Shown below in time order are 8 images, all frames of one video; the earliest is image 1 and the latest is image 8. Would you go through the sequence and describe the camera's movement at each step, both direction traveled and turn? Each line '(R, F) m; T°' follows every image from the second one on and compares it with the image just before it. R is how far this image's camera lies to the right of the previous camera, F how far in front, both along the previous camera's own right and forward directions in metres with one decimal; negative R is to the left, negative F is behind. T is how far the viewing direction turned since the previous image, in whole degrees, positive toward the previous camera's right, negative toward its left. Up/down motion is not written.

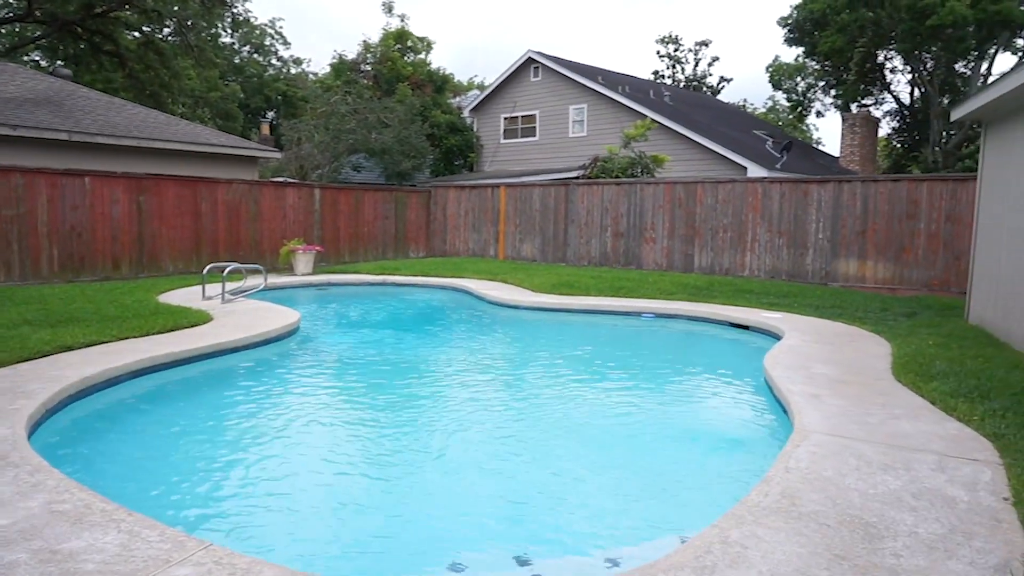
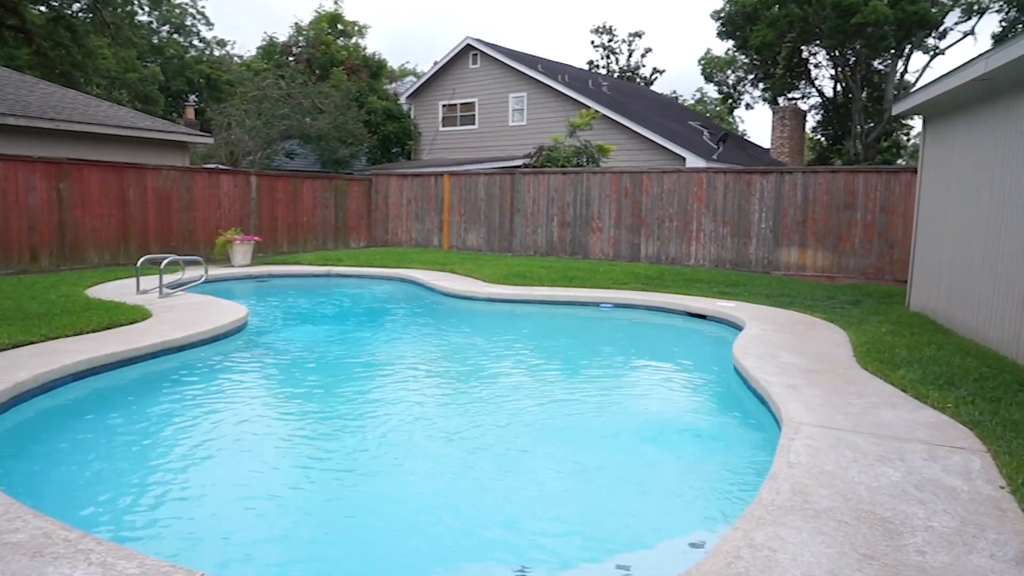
(-0.3, +0.2) m; +5°
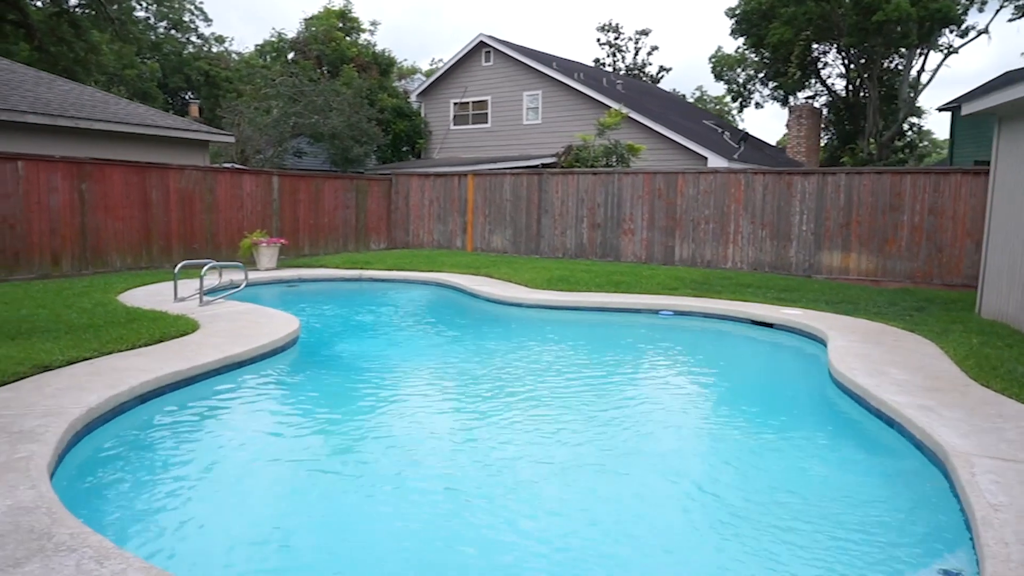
(-0.7, +0.4) m; +1°
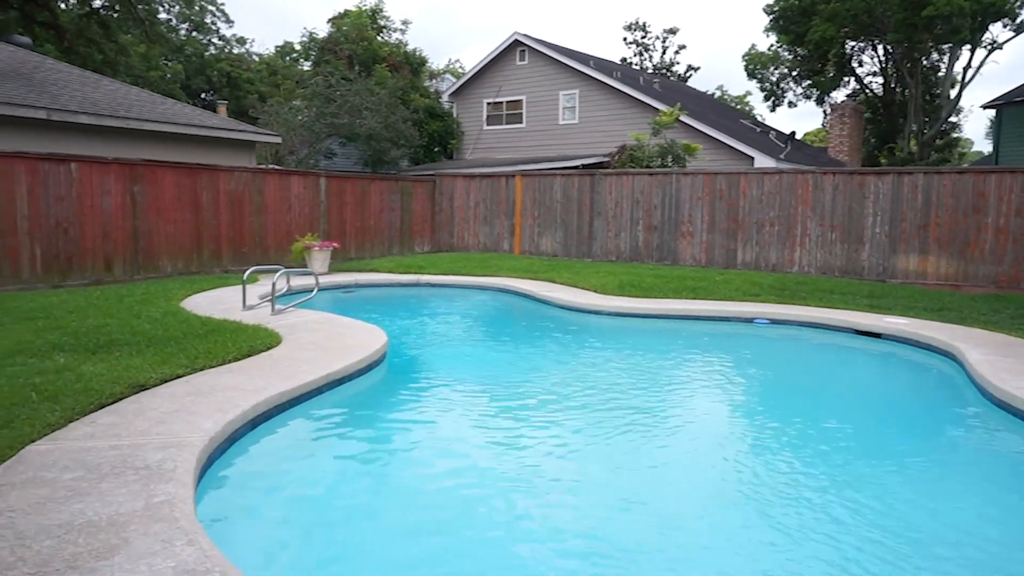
(-0.8, +0.4) m; -1°
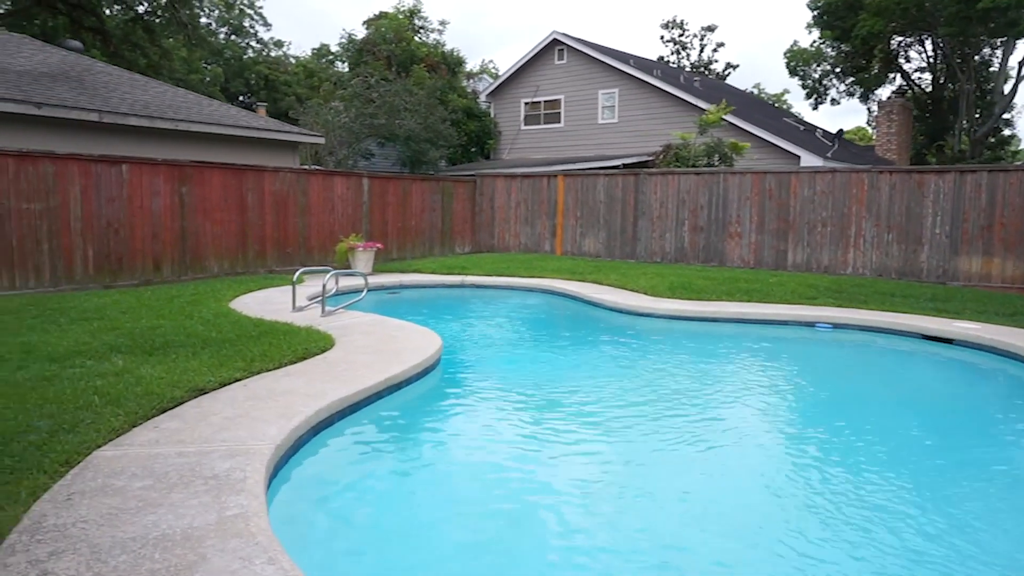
(-0.2, +0.2) m; -2°
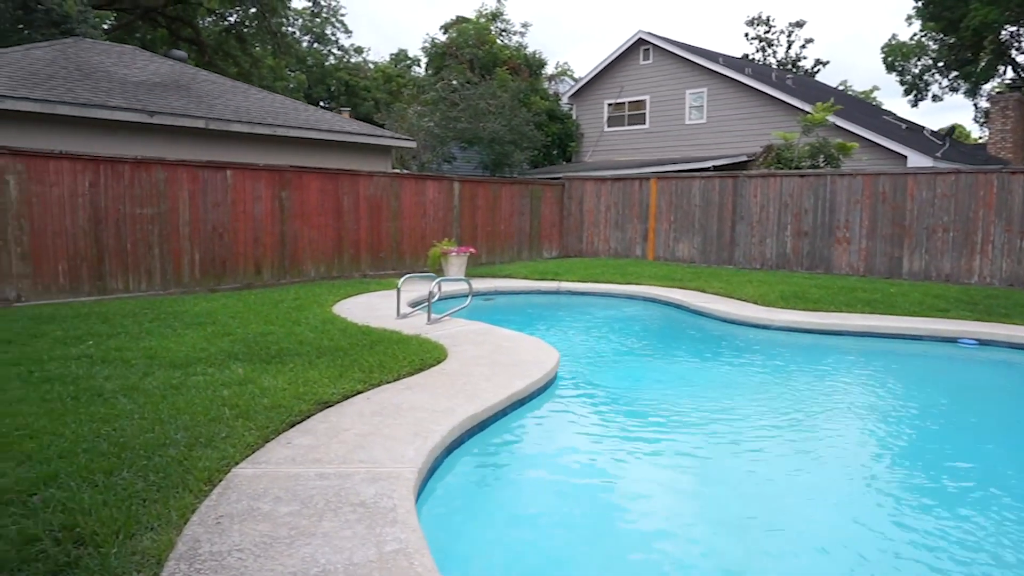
(-0.4, +0.3) m; -5°
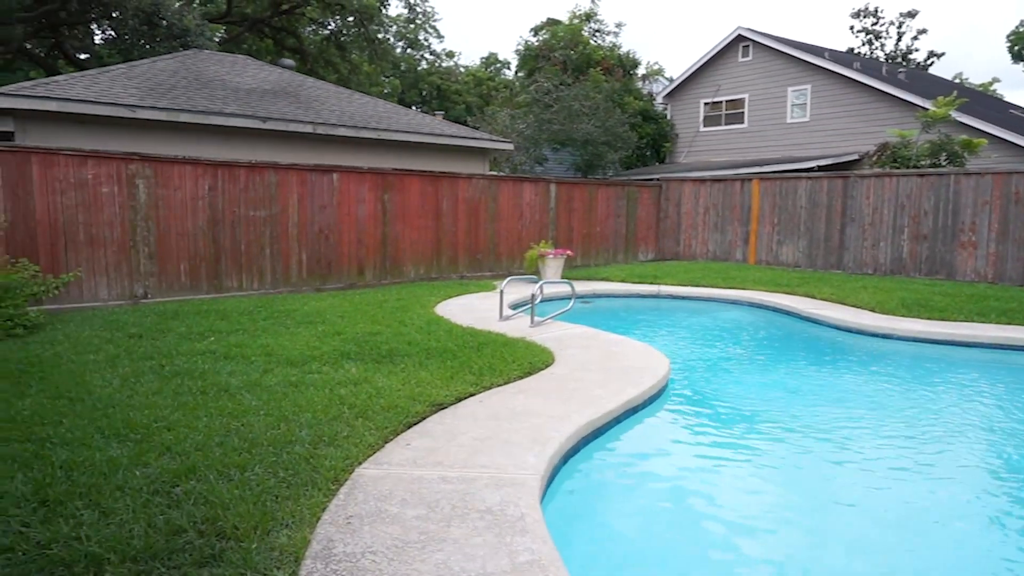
(-0.2, +0.1) m; -7°
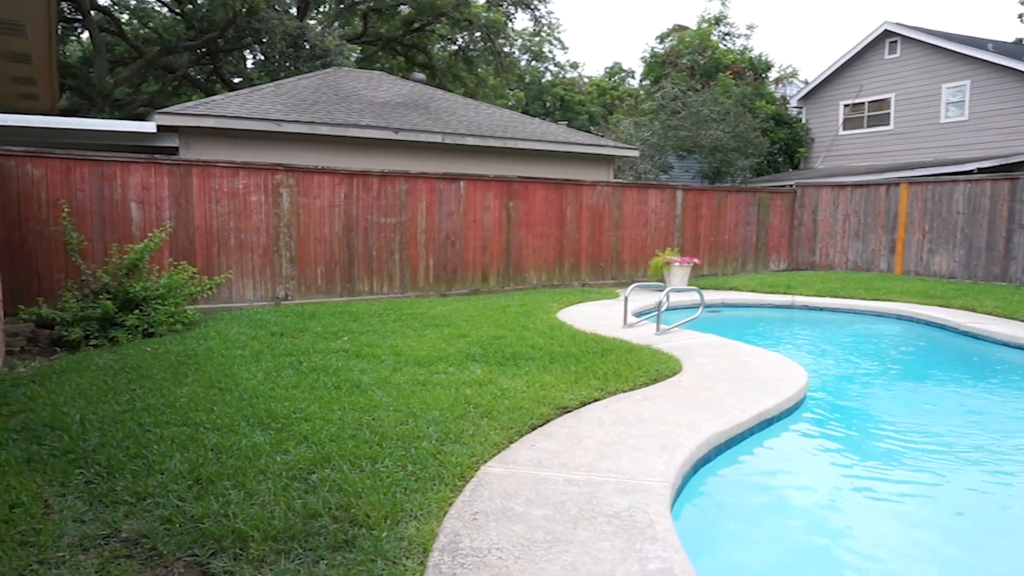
(0.0, +0.1) m; -10°
